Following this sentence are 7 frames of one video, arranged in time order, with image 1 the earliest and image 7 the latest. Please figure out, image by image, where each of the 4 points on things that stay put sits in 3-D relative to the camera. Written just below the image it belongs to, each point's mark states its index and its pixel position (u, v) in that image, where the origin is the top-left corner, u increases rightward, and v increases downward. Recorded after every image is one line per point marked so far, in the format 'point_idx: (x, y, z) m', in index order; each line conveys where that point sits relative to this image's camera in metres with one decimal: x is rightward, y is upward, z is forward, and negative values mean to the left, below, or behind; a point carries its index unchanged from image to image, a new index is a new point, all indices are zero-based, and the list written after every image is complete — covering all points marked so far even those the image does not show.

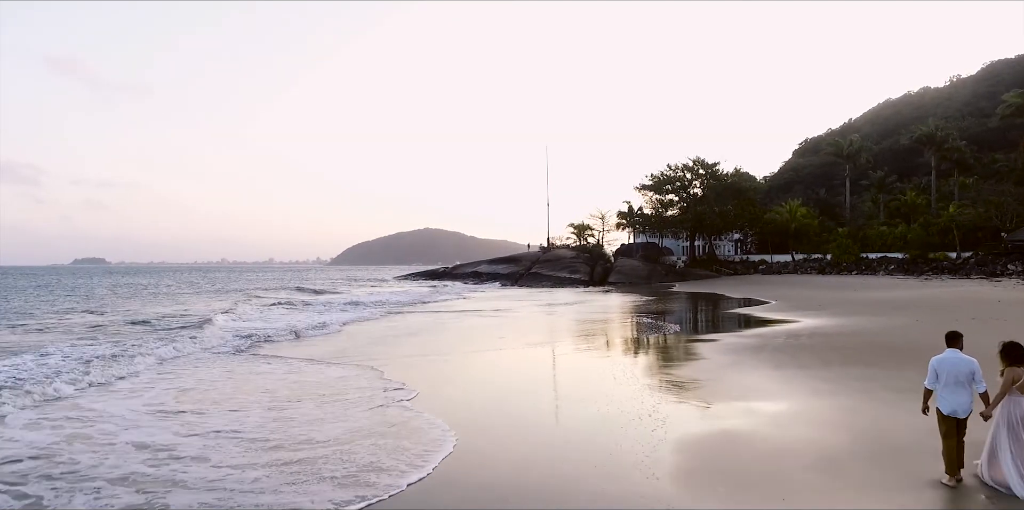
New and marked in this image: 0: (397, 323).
0: (-2.8, -1.7, +14.4) m
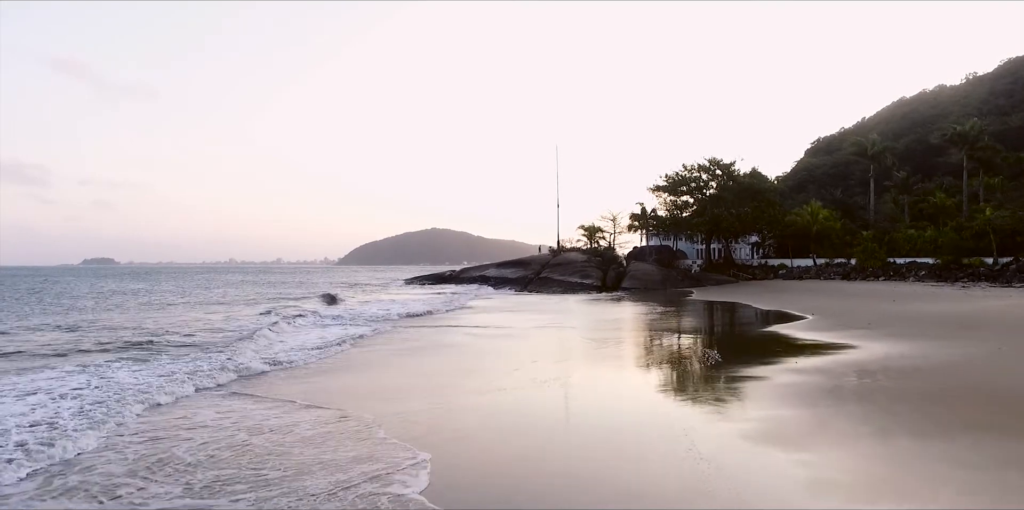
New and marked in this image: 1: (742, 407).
0: (-2.5, -2.0, +13.0) m
1: (+2.8, -1.8, +7.3) m
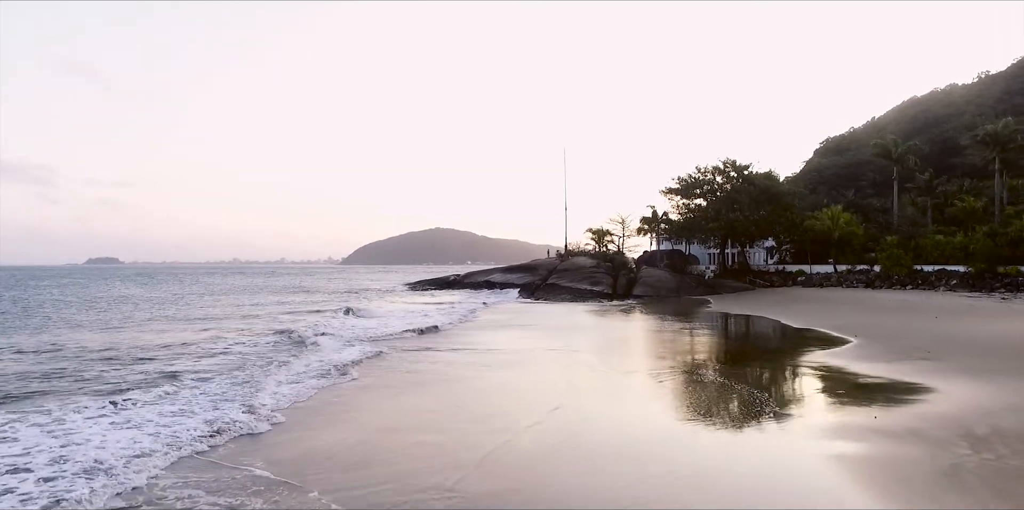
0: (-2.3, -2.4, +11.4) m
1: (+3.0, -2.2, +5.7) m
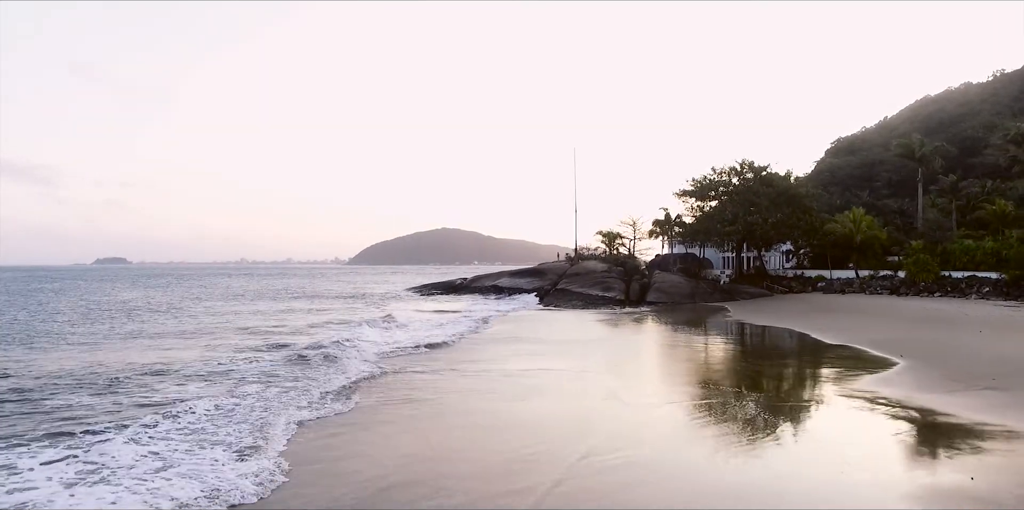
0: (-2.0, -2.7, +10.2) m
1: (+3.2, -2.5, +4.4) m
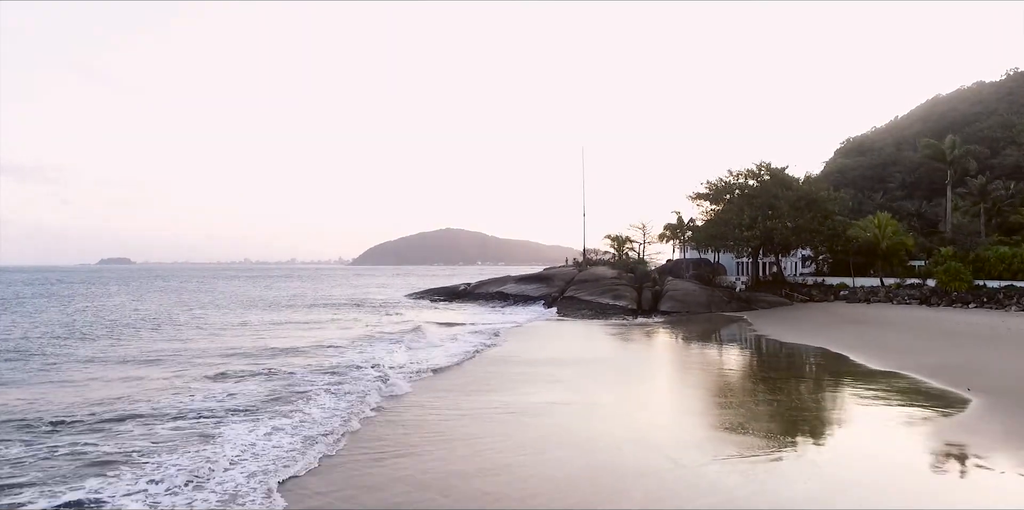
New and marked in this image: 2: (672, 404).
0: (-1.8, -3.1, +8.4) m
1: (+3.4, -2.9, +2.6) m
2: (+3.9, -3.7, +14.9) m
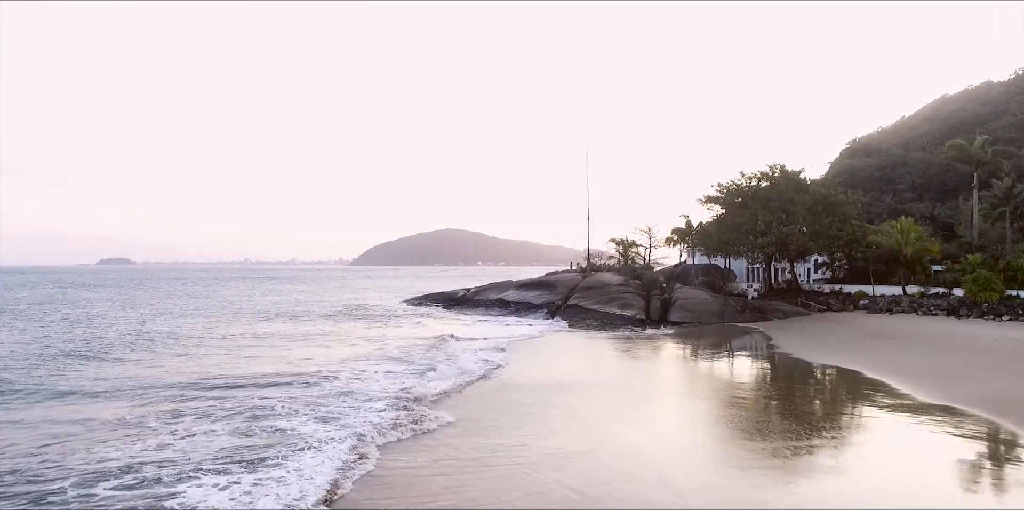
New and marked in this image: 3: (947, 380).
0: (-1.8, -3.4, +6.5) m
1: (+3.4, -3.3, +0.7) m
2: (+4.0, -4.1, +13.1) m
3: (+14.2, -3.8, +19.5) m
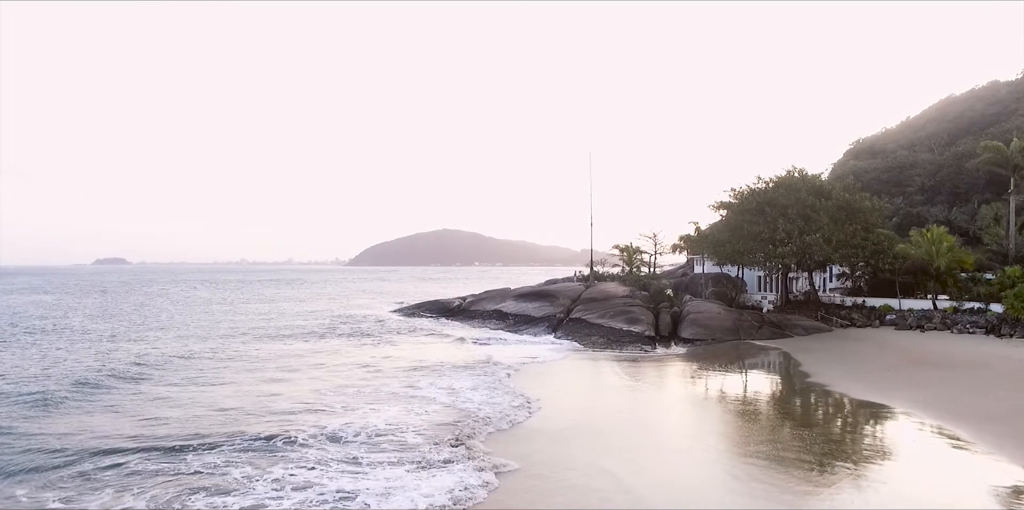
0: (-1.8, -4.0, +3.9) m
1: (+3.4, -3.9, -1.9) m
2: (+3.9, -4.6, +10.5) m
3: (+14.1, -4.4, +16.9) m
